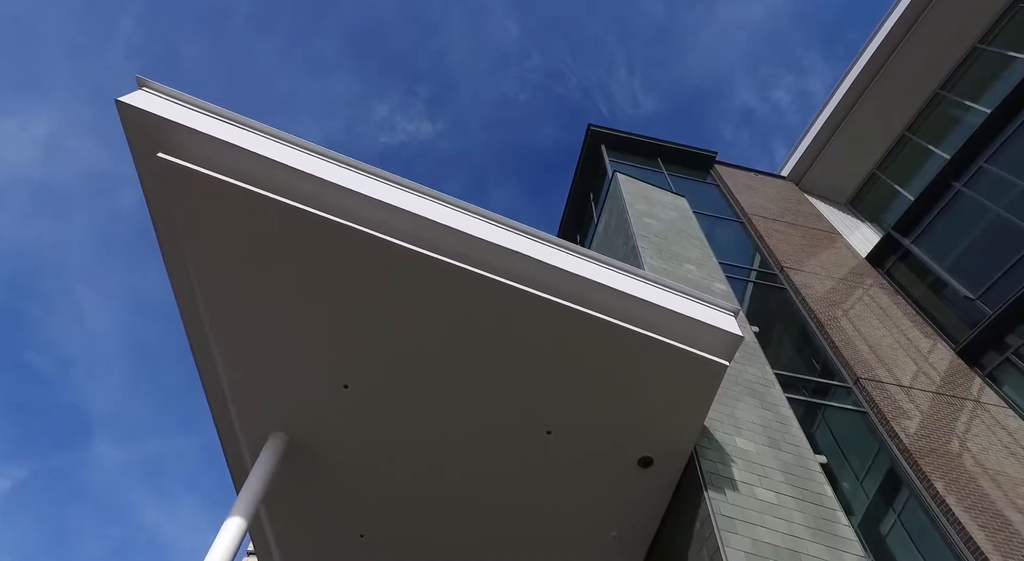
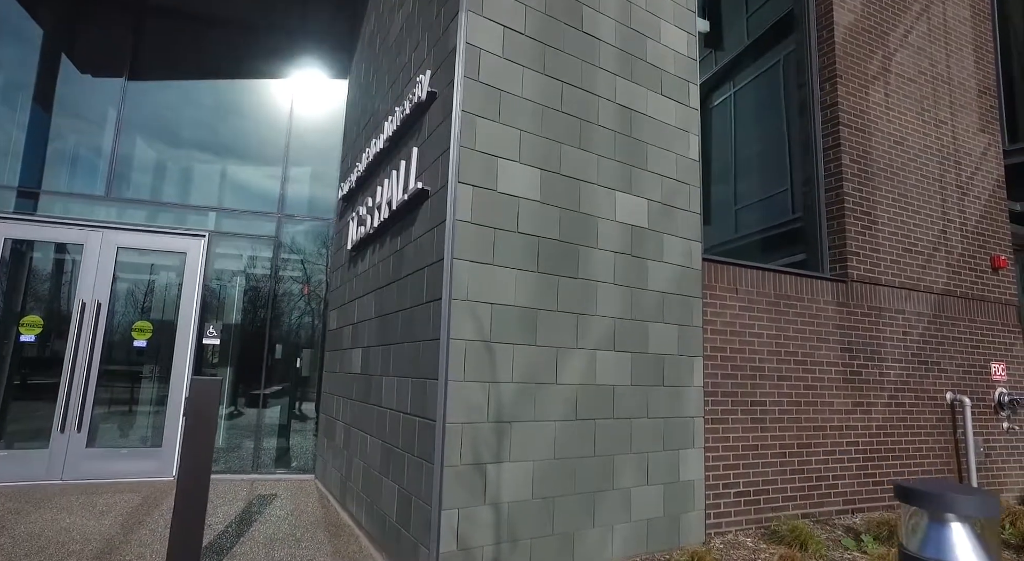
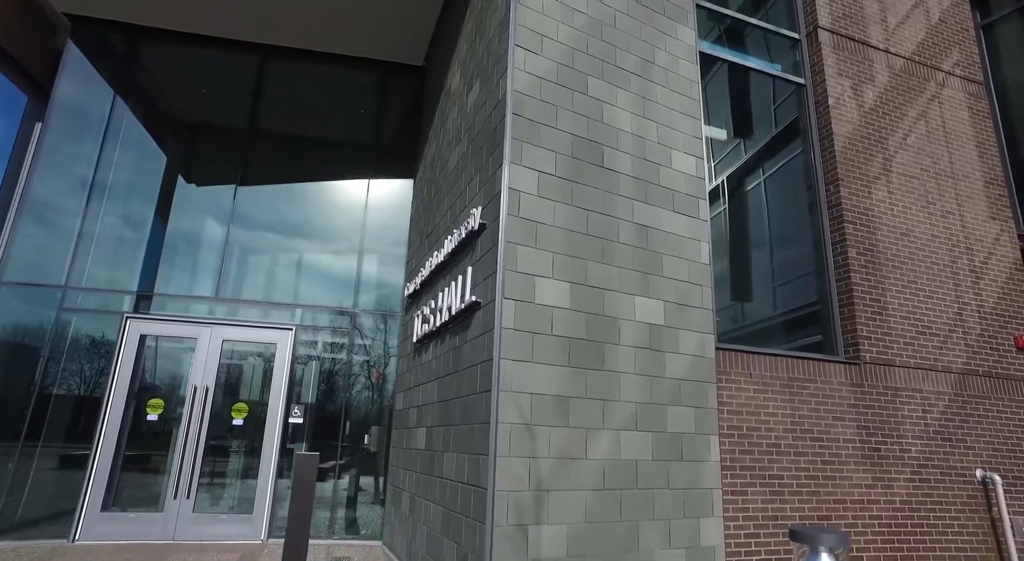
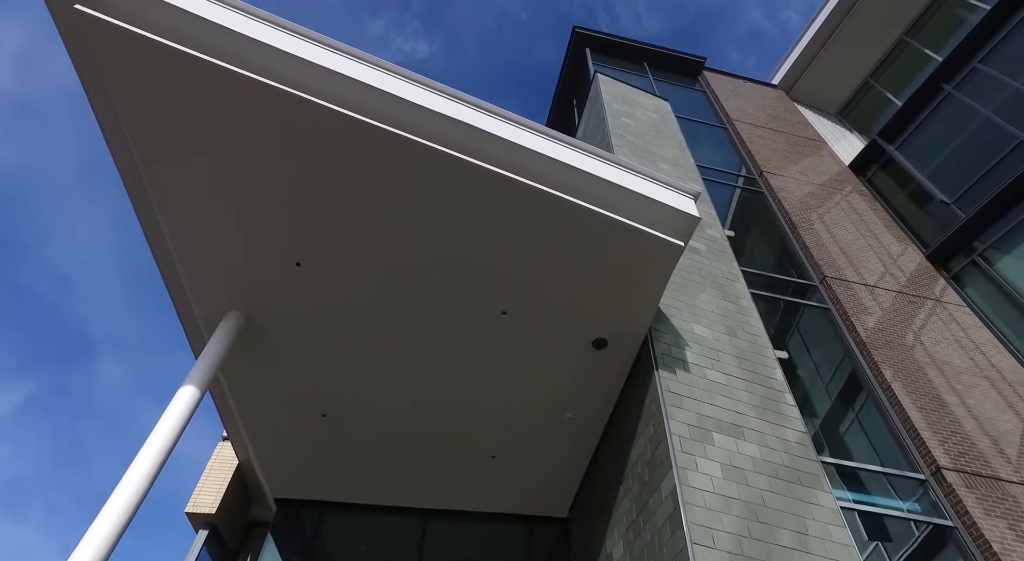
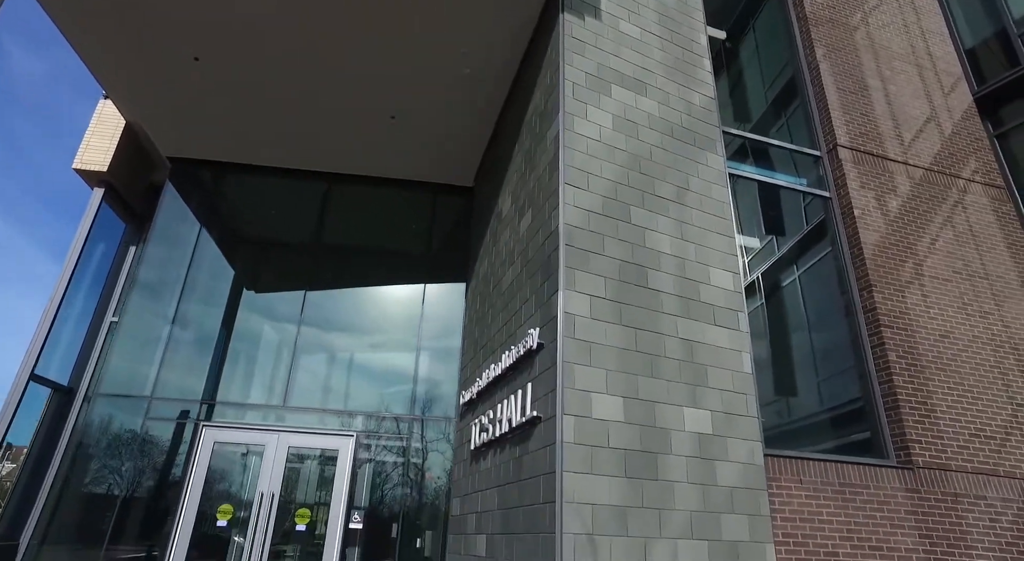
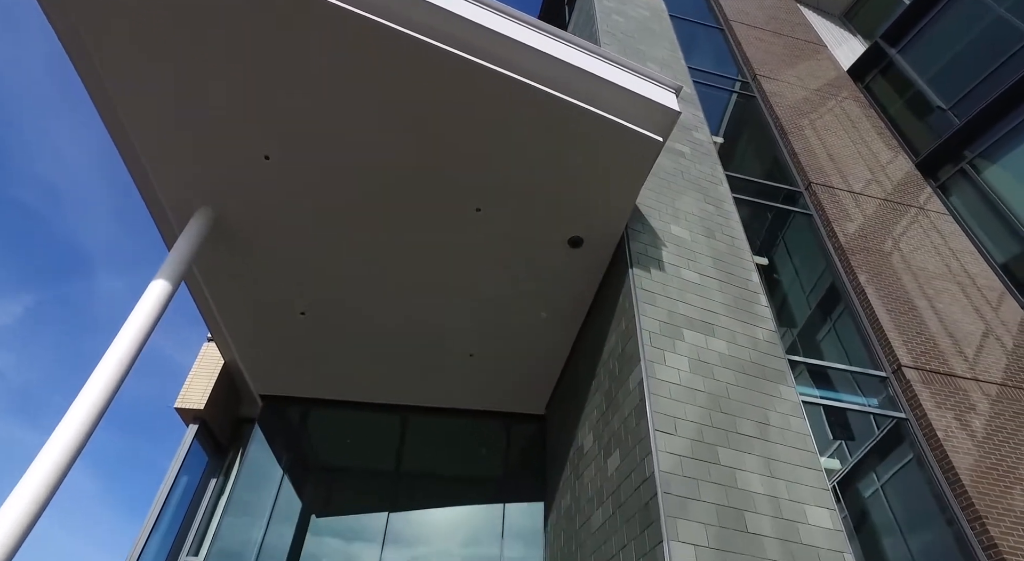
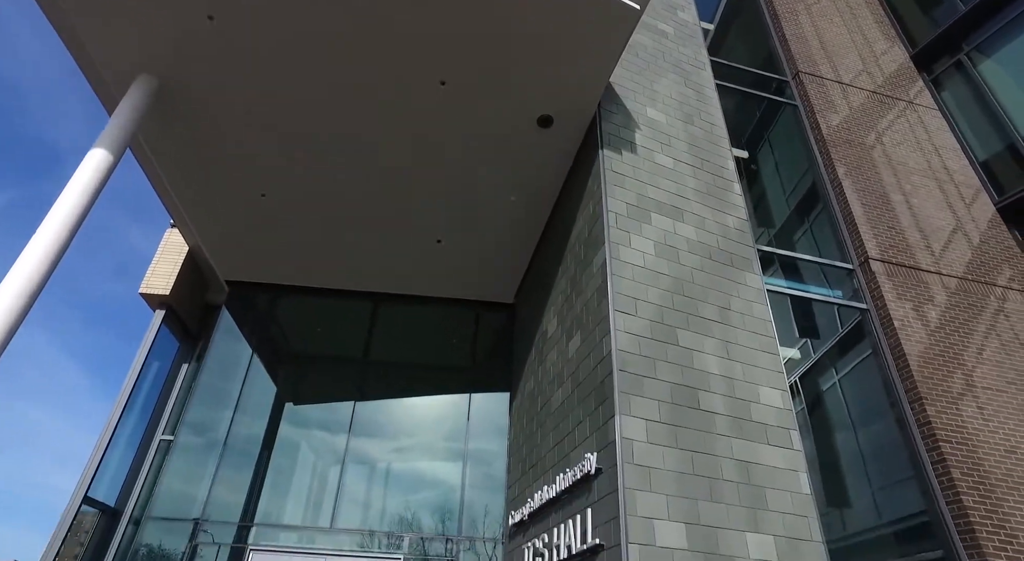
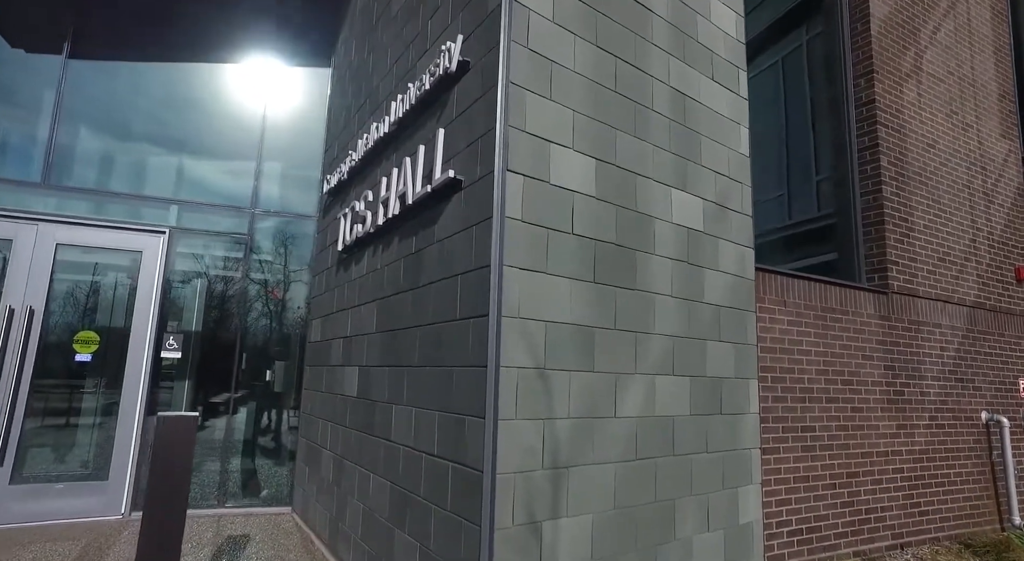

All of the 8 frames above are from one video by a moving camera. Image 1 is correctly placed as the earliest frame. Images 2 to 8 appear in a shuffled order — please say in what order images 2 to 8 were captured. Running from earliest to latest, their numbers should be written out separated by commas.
4, 6, 7, 5, 3, 2, 8
